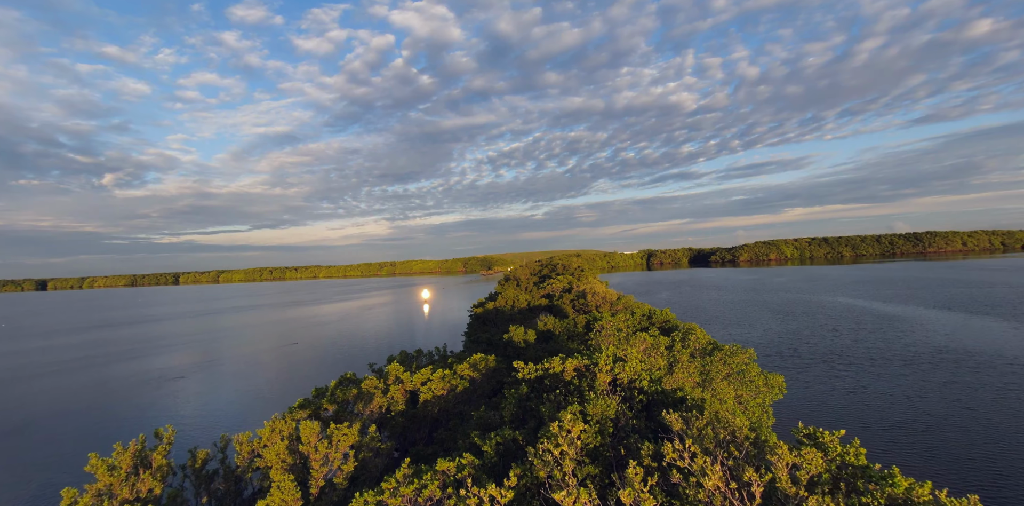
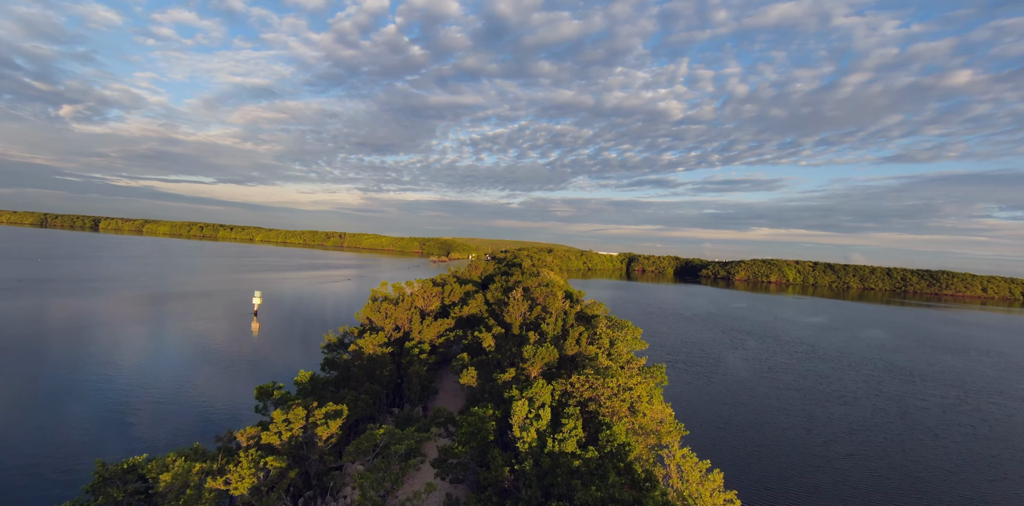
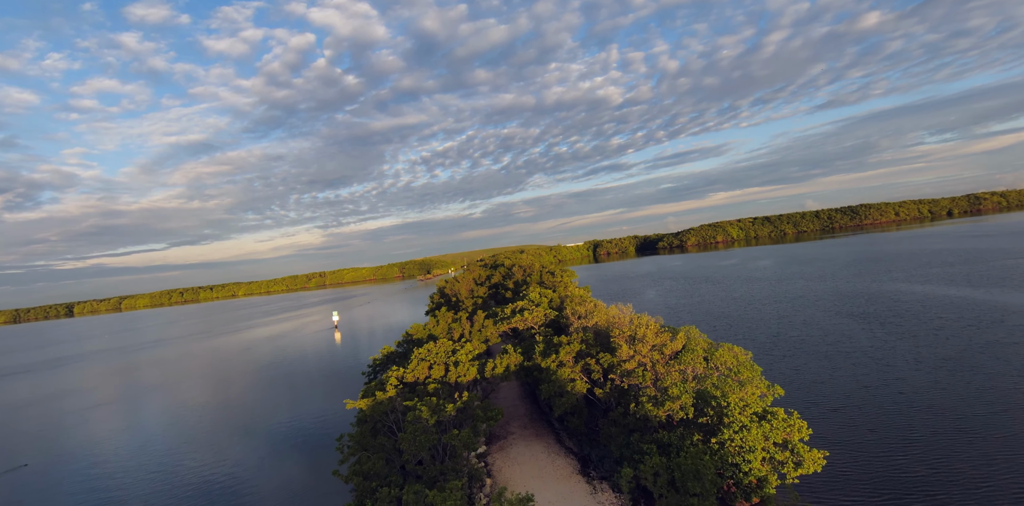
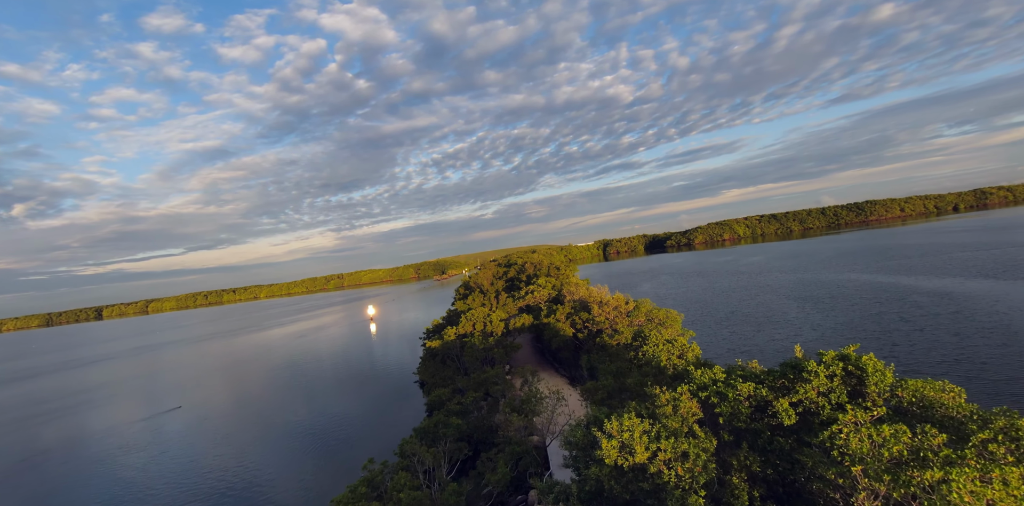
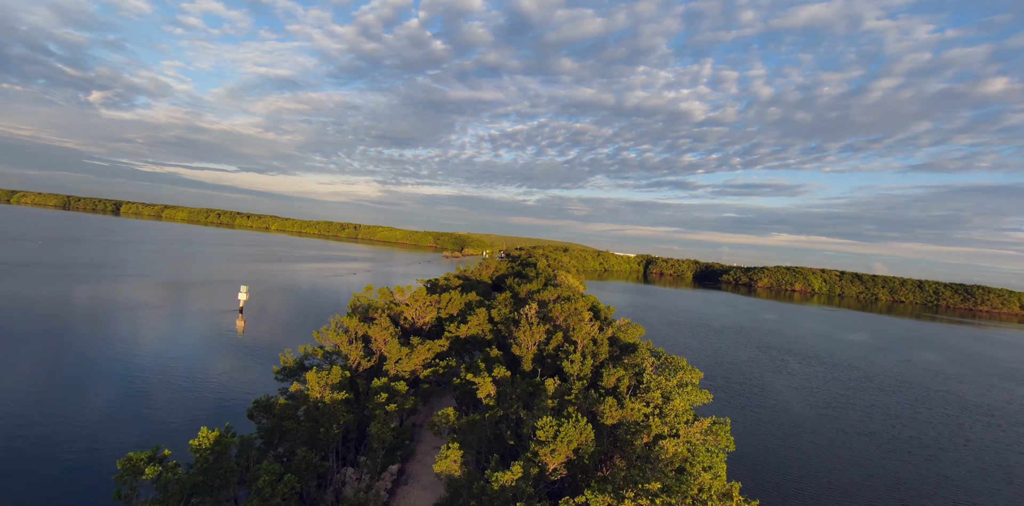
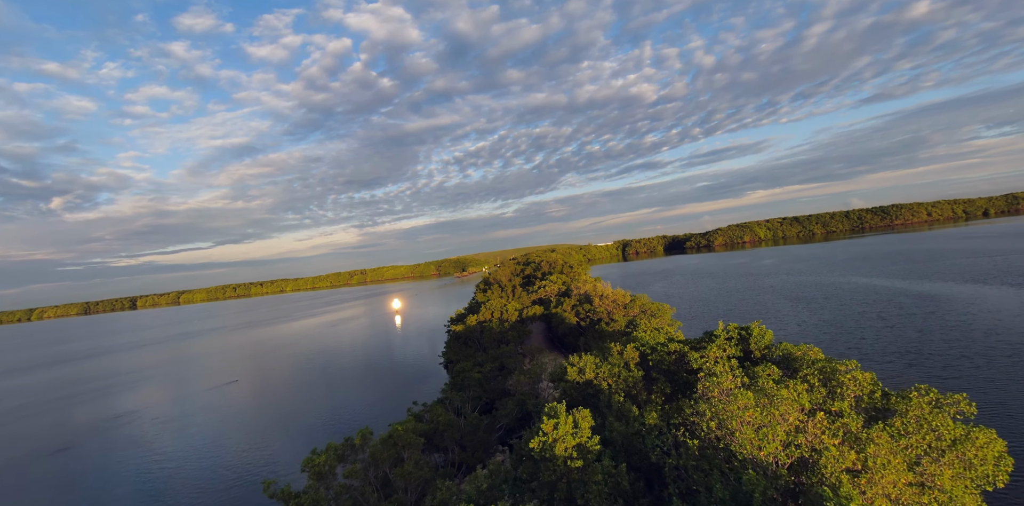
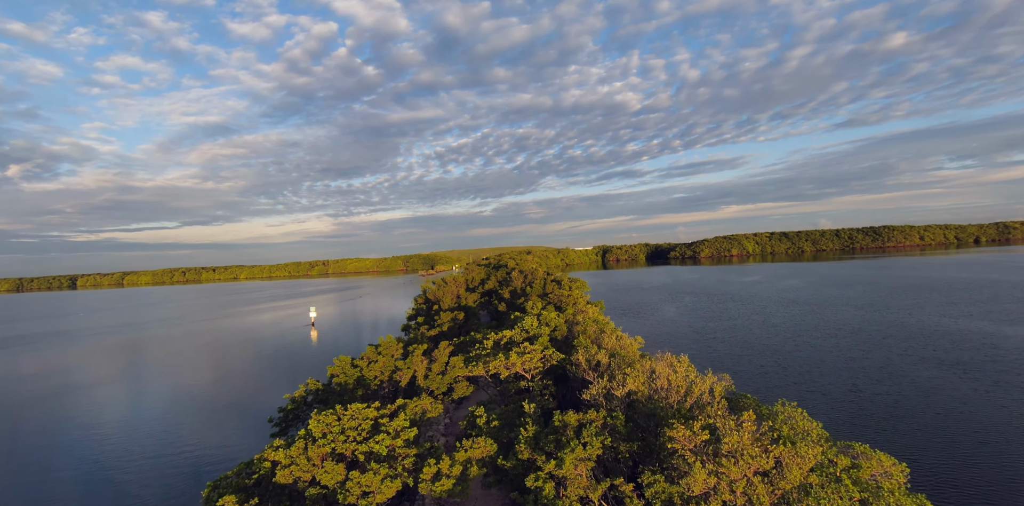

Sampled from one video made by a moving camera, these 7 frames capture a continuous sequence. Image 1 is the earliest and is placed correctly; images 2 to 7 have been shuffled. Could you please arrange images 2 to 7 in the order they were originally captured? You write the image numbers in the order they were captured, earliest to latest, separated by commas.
6, 4, 3, 7, 2, 5
